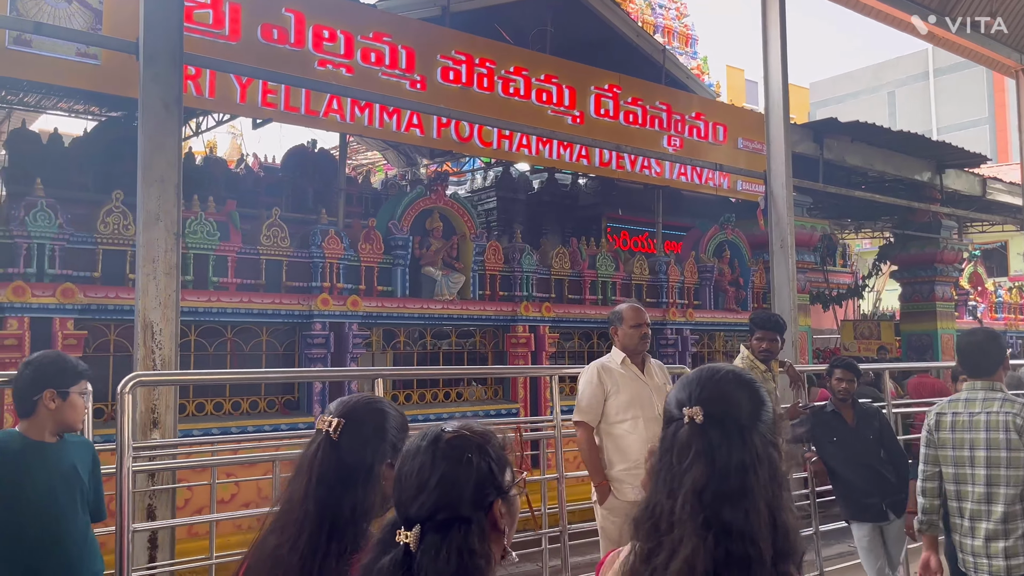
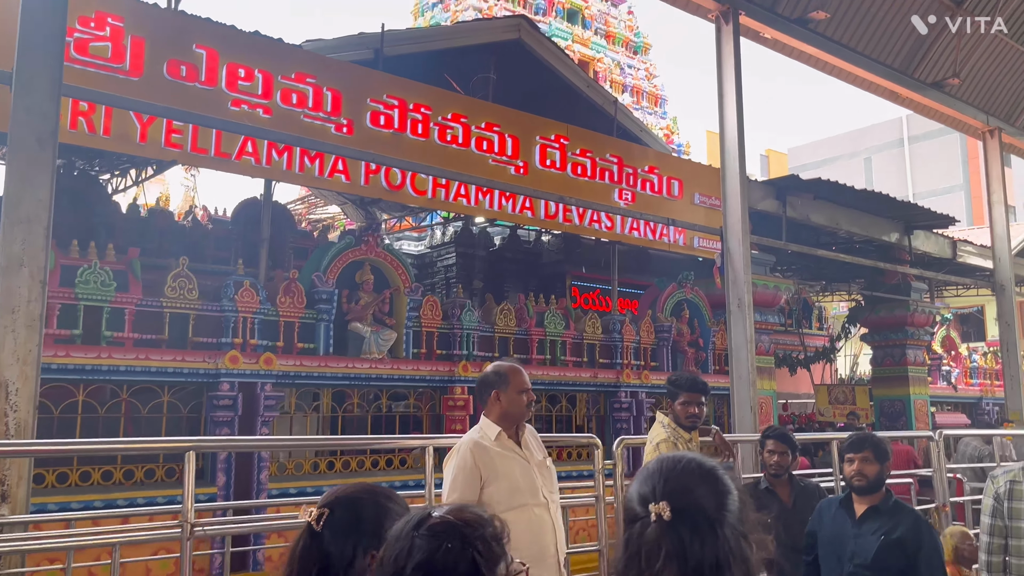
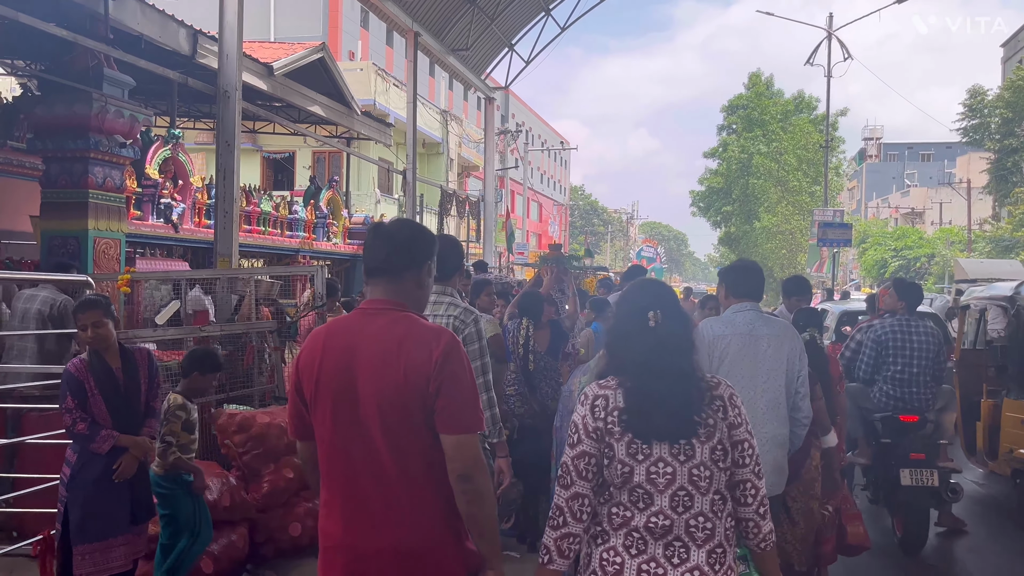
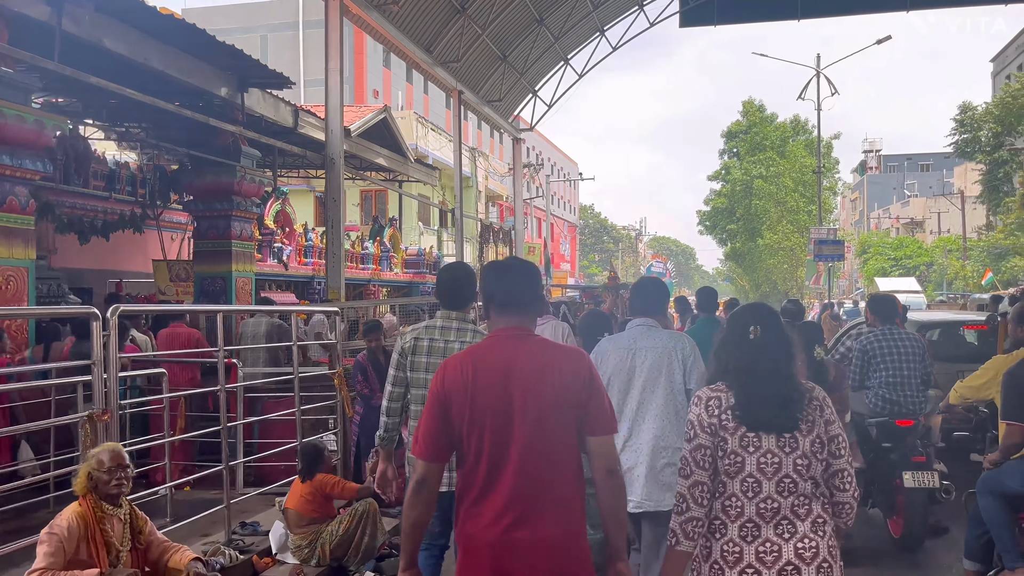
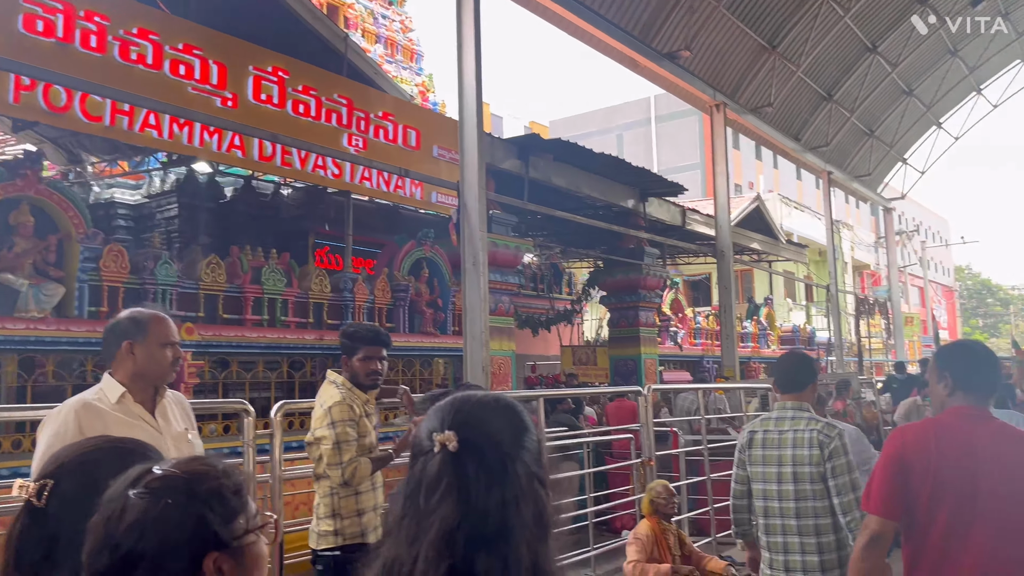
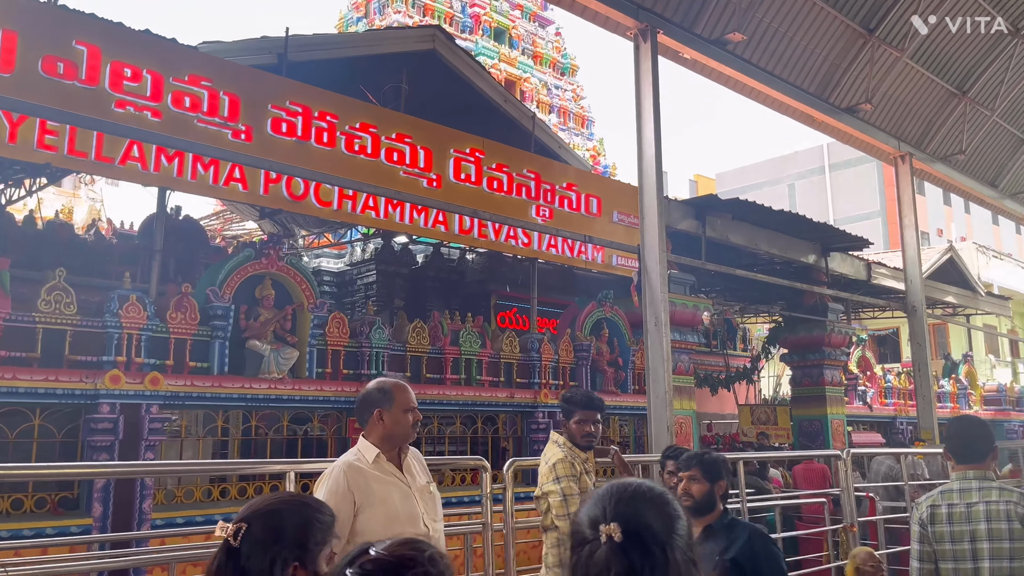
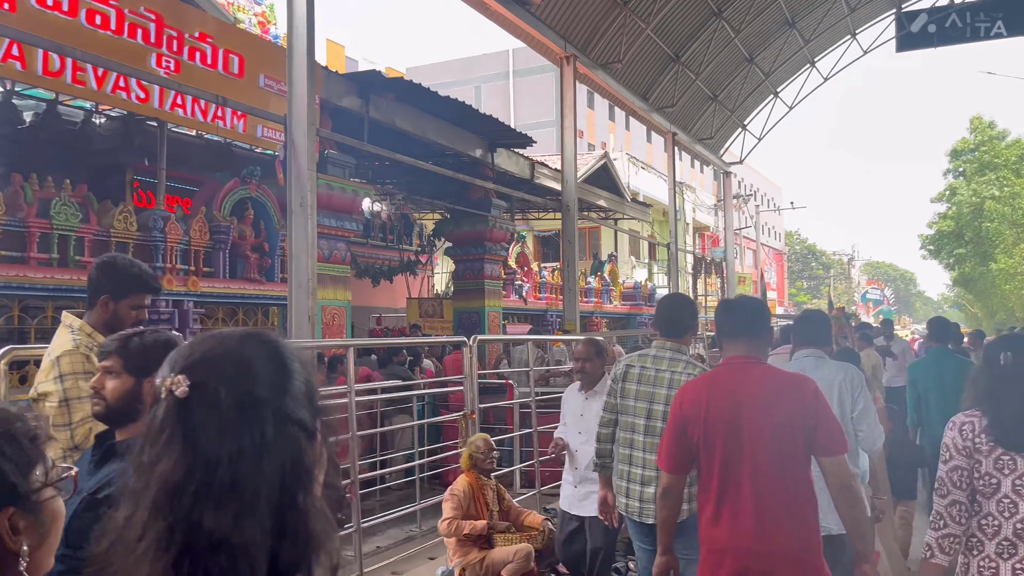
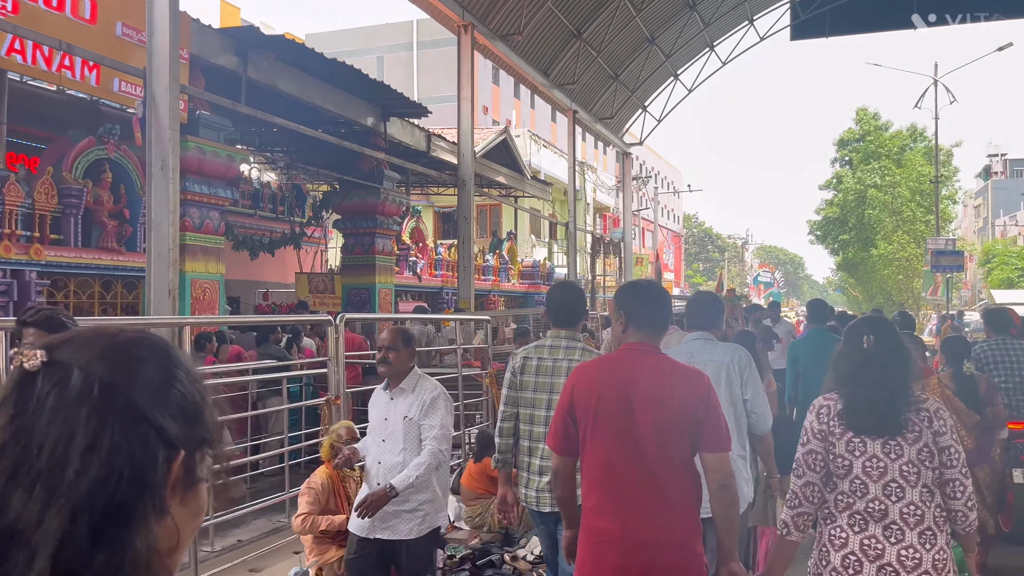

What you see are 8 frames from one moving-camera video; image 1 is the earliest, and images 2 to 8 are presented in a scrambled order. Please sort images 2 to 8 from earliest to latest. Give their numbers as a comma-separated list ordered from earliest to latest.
2, 6, 5, 7, 8, 4, 3
